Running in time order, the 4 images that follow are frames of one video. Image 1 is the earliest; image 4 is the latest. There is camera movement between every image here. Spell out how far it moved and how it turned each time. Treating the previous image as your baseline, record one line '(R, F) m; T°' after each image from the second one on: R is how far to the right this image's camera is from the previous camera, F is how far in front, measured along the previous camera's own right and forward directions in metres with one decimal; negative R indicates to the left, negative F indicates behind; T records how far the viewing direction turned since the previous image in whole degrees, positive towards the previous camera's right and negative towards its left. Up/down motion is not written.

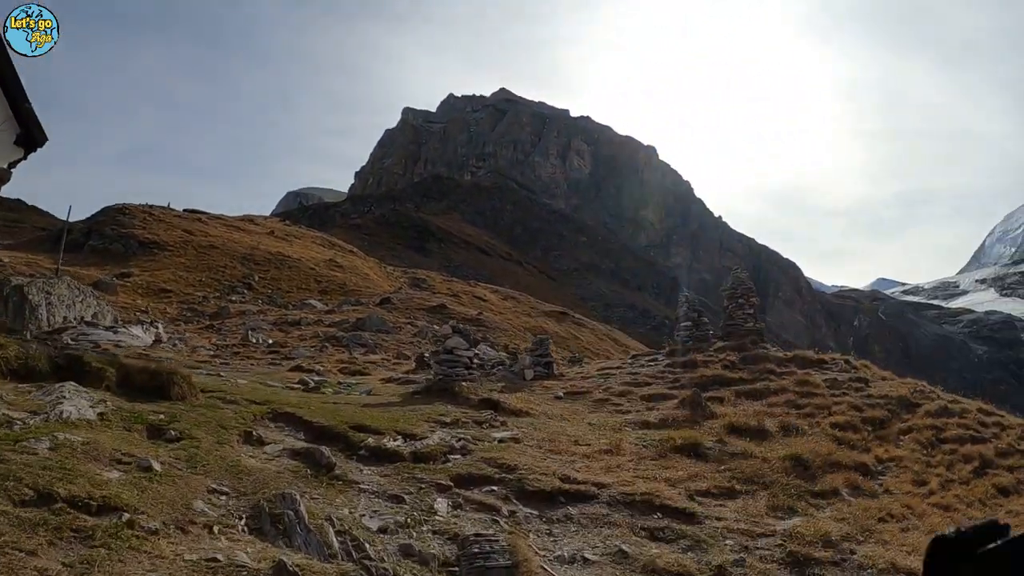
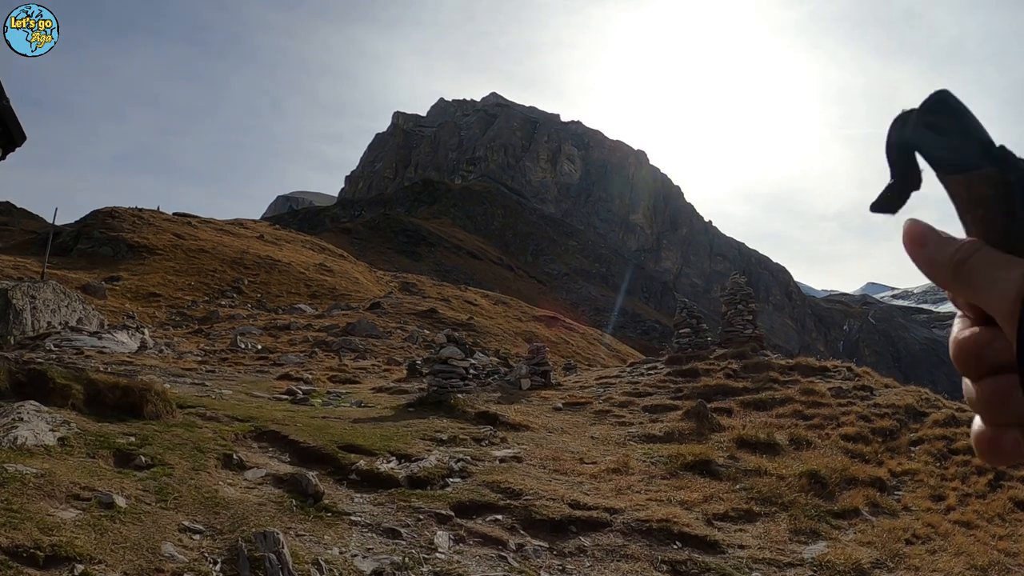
(-0.2, +0.8) m; +1°
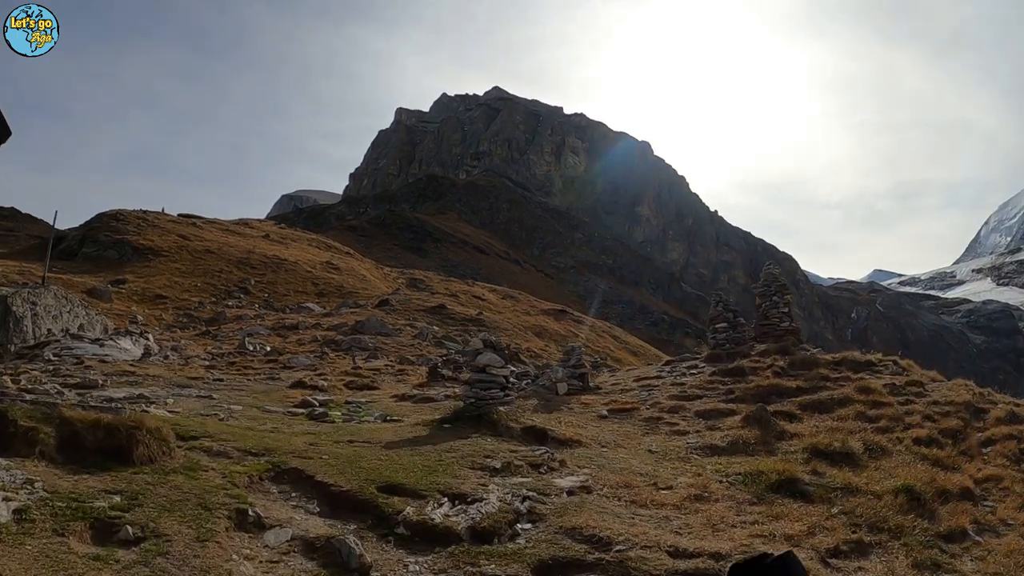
(-0.8, +1.8) m; 0°
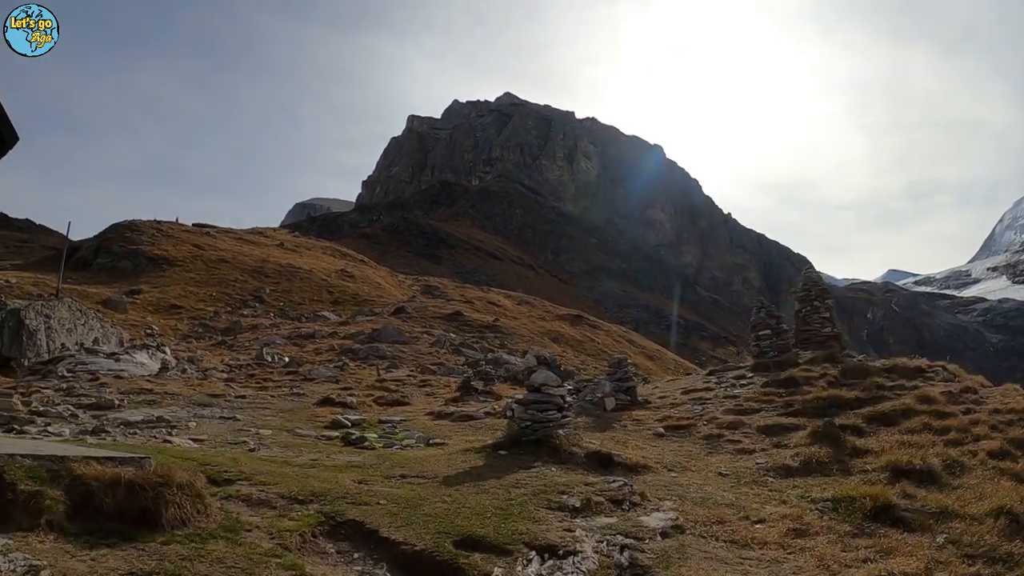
(-0.8, +1.2) m; -1°
